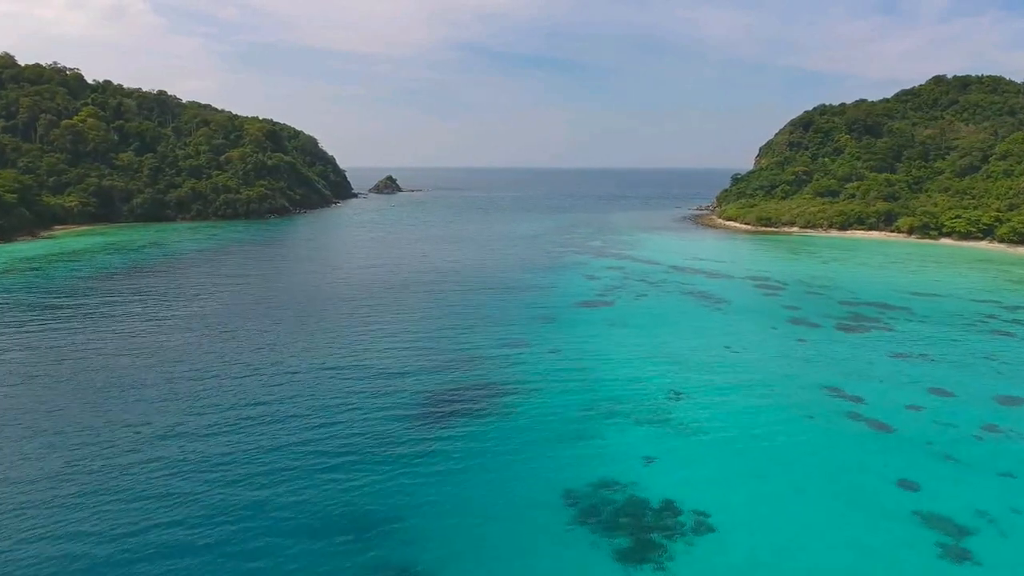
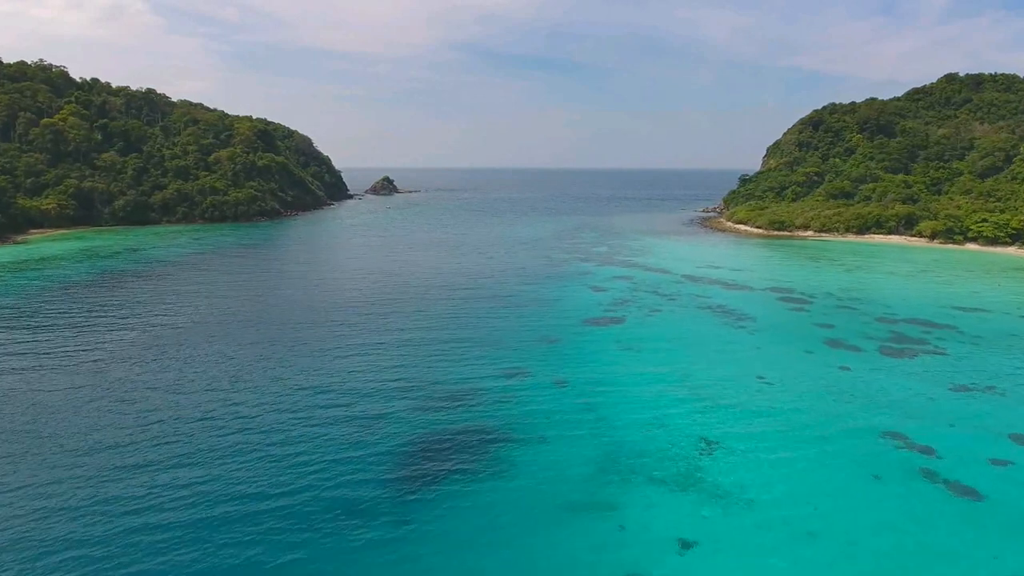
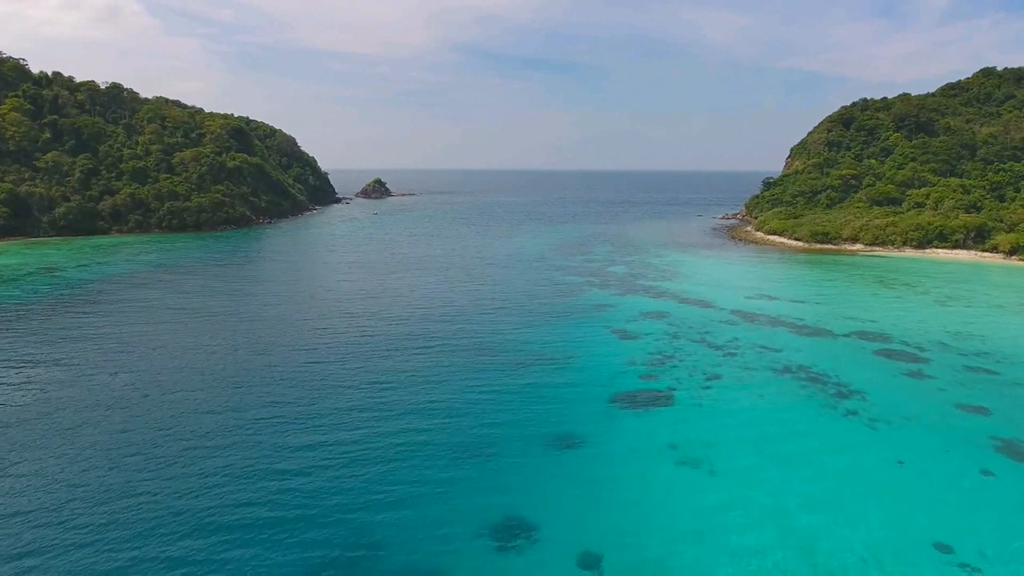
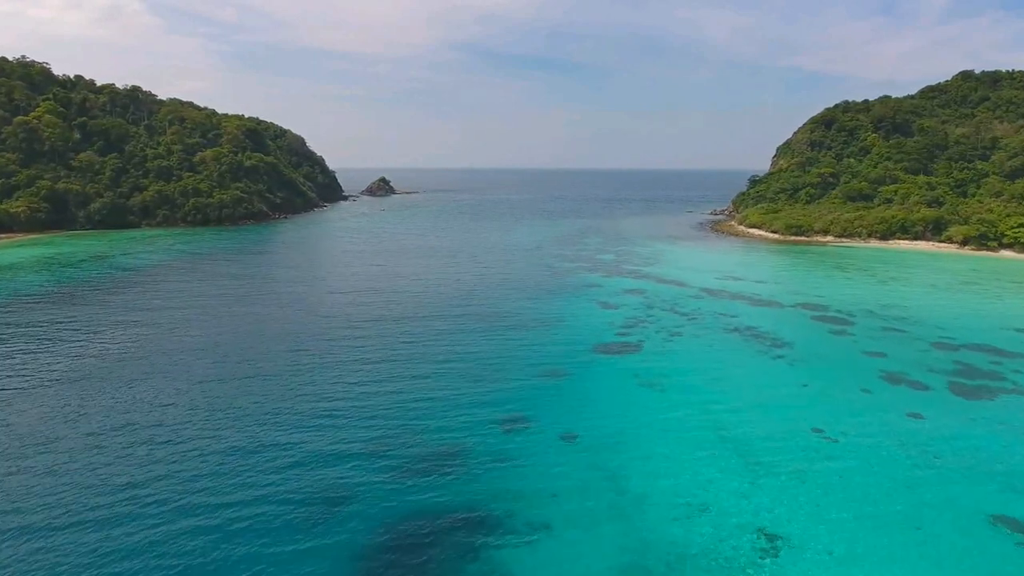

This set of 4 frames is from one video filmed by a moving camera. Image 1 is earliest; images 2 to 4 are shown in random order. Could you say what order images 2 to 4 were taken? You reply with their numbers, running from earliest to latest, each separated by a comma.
2, 4, 3
